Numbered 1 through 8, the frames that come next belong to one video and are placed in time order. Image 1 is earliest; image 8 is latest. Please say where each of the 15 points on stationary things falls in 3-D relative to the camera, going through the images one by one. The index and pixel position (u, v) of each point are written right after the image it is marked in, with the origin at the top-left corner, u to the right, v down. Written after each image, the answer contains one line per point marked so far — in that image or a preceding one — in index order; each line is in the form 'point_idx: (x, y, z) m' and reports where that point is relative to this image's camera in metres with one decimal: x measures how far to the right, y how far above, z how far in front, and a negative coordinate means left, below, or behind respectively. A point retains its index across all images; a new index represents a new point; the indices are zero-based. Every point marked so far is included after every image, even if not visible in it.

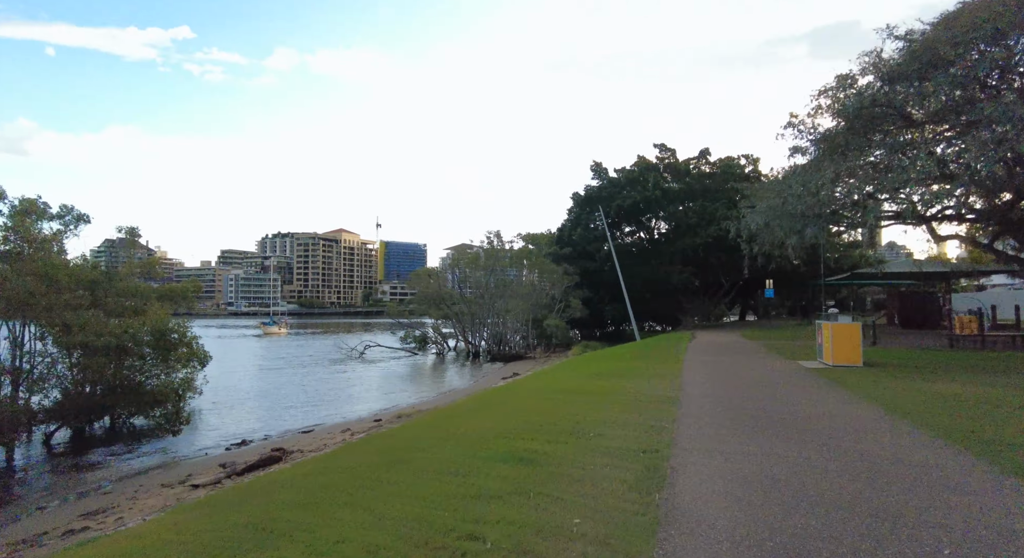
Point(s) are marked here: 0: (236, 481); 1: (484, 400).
0: (-7.6, -5.6, +16.8) m
1: (-0.7, -3.4, +17.0) m
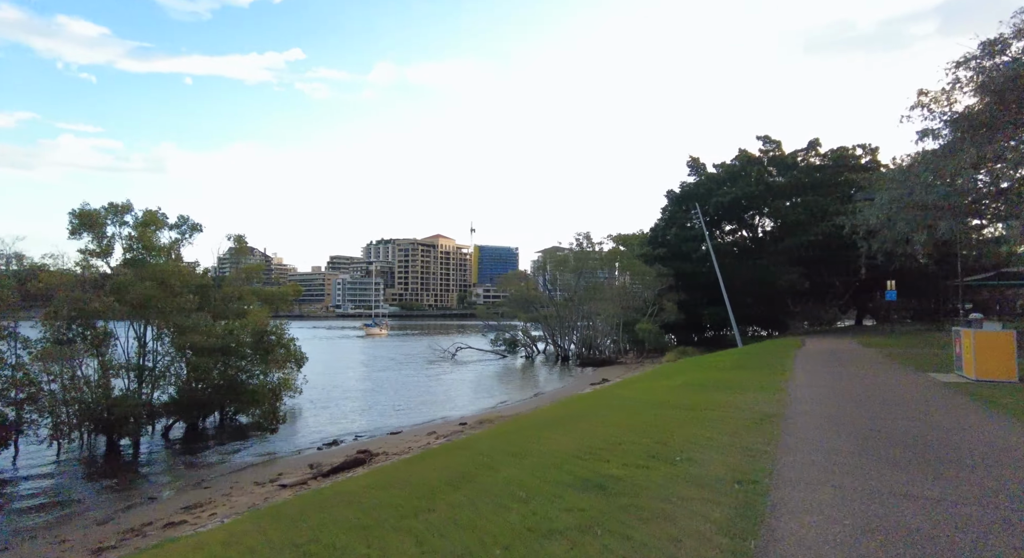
0: (-5.3, -5.7, +17.0) m
1: (+1.5, -3.5, +16.1) m
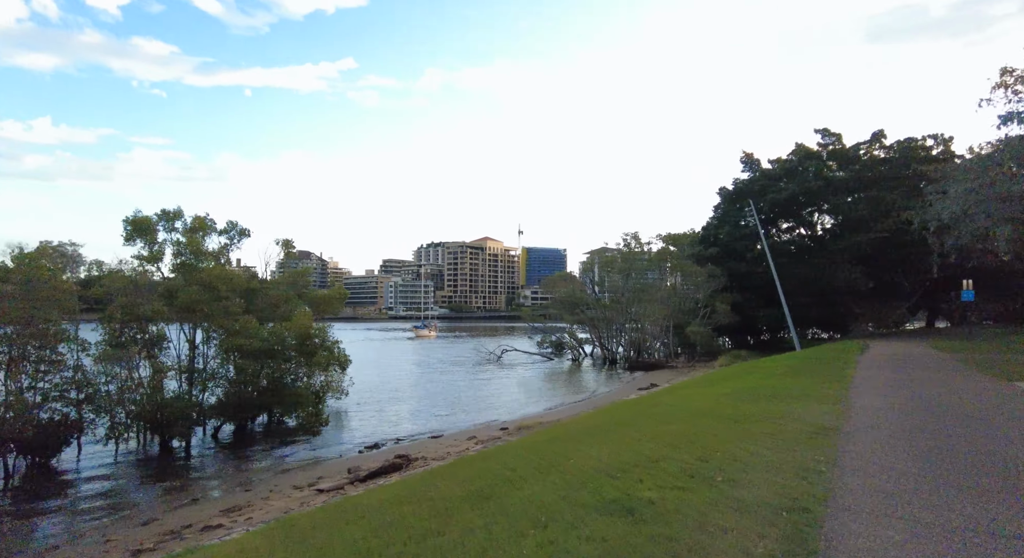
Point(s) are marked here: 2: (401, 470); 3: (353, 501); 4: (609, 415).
0: (-4.2, -5.7, +16.7) m
1: (+2.5, -3.5, +15.3) m
2: (-3.3, -5.7, +18.2) m
3: (-2.7, -3.7, +10.2) m
4: (+2.9, -4.1, +17.9) m
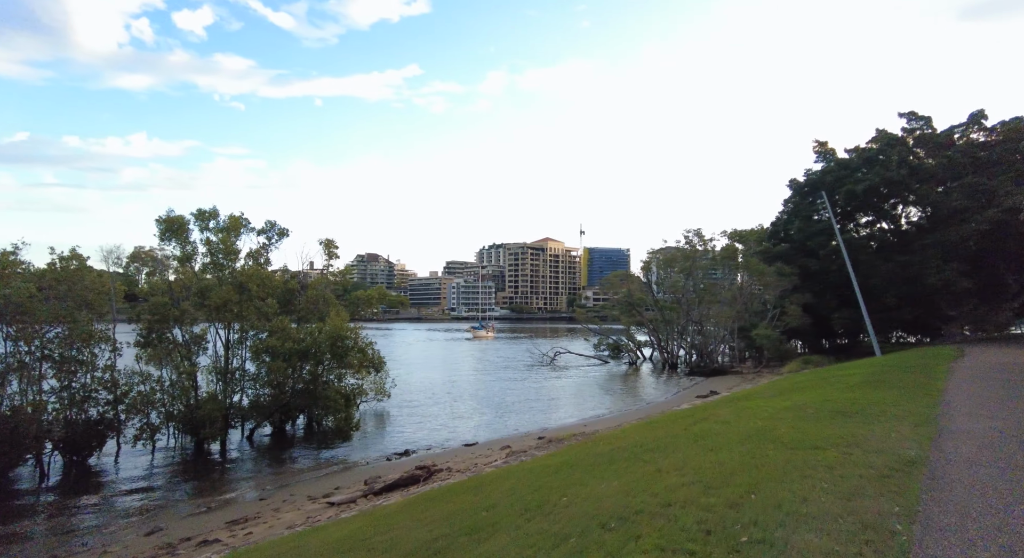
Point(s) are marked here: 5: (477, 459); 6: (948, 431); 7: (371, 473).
0: (-3.6, -5.6, +15.4) m
1: (+2.9, -3.4, +13.3) m
2: (-2.5, -5.6, +16.8) m
3: (-2.7, -3.6, +8.7) m
4: (+3.6, -4.0, +15.8) m
5: (-1.0, -5.7, +19.6) m
6: (+7.8, -2.7, +11.0) m
7: (-4.4, -6.1, +19.2) m
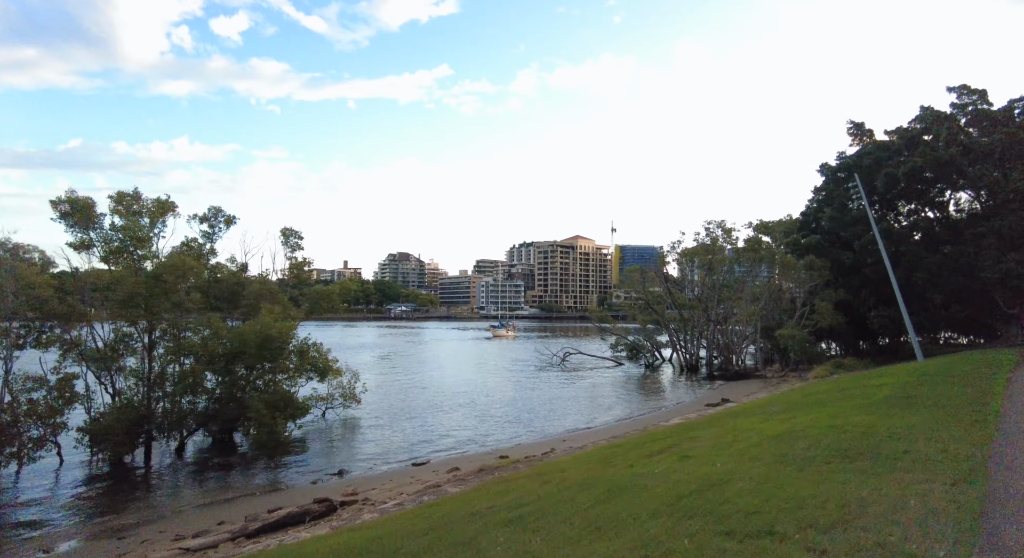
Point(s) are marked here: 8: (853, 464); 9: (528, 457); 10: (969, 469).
0: (-5.6, -5.3, +11.9) m
1: (+0.8, -3.1, +9.4) m
2: (-4.5, -5.3, +13.2) m
3: (-5.1, -3.3, +5.1) m
4: (+1.6, -3.6, +11.9) m
5: (-2.8, -5.4, +15.9) m
6: (+5.5, -2.4, +6.8) m
7: (-6.2, -5.8, +15.7) m
8: (+4.8, -2.5, +8.5) m
9: (+0.5, -5.2, +17.9) m
10: (+6.0, -2.5, +8.0) m
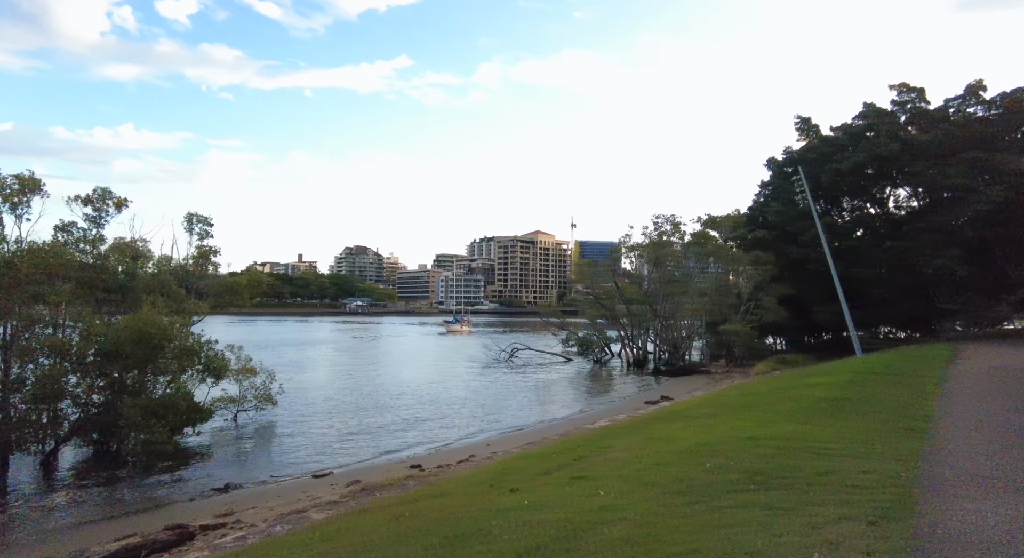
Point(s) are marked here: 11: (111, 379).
0: (-7.8, -5.1, +9.7) m
1: (-1.2, -2.9, +7.6) m
2: (-6.7, -5.1, +11.1) m
3: (-6.9, -3.1, +3.0) m
4: (-0.5, -3.4, +10.1) m
5: (-5.2, -5.2, +13.9) m
6: (+3.7, -2.3, +5.3) m
7: (-8.6, -5.5, +13.5) m
8: (+2.8, -2.4, +6.9) m
9: (-2.0, -5.0, +16.1) m
10: (+4.1, -2.3, +6.5) m
11: (-13.0, -3.3, +19.8) m
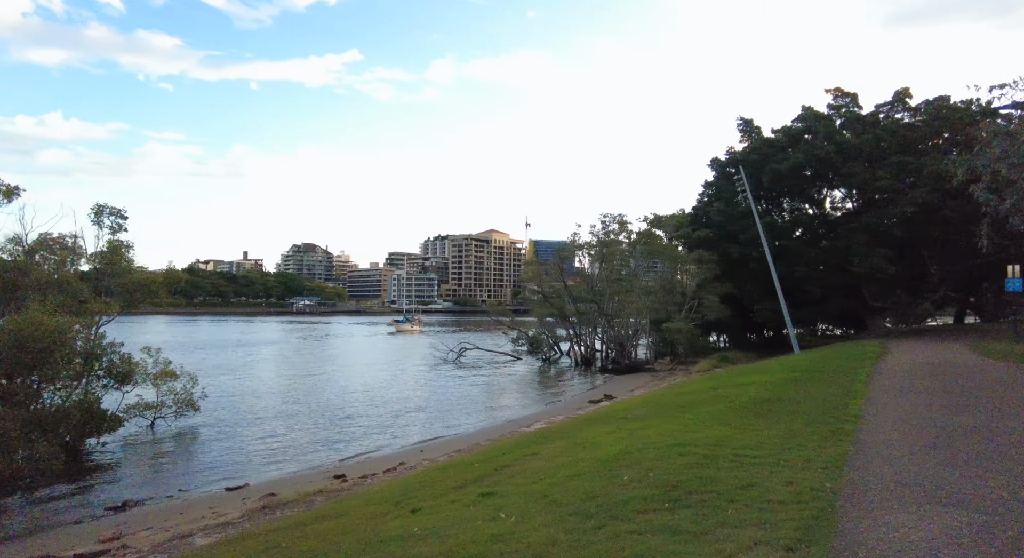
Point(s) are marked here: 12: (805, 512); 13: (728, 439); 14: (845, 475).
0: (-9.1, -5.1, +8.2) m
1: (-2.4, -2.9, +6.6) m
2: (-8.1, -5.0, +9.7) m
3: (-7.7, -3.1, +1.6) m
4: (-1.9, -3.4, +9.2) m
5: (-6.9, -5.1, +12.6) m
6: (+2.6, -2.2, +4.7) m
7: (-10.2, -5.5, +11.9) m
8: (+1.7, -2.4, +6.2) m
9: (-3.9, -4.9, +15.0) m
10: (+3.0, -2.3, +5.9) m
11: (-15.1, -3.2, +17.9) m
12: (+3.0, -2.3, +6.1) m
13: (+3.5, -2.5, +10.0) m
14: (+4.1, -2.4, +7.4) m
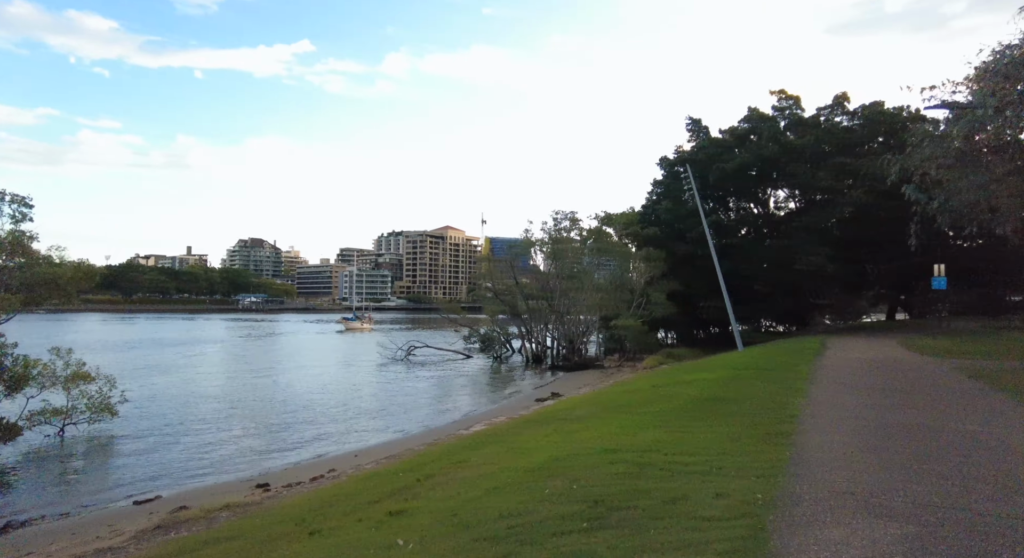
0: (-10.2, -5.0, +6.8) m
1: (-3.4, -2.8, +5.7) m
2: (-9.3, -4.9, +8.3) m
3: (-8.2, -3.0, +0.2) m
4: (-3.1, -3.3, +8.3) m
5: (-8.3, -5.0, +11.3) m
6: (+1.8, -2.2, +4.1) m
7: (-11.5, -5.4, +10.4) m
8: (+0.7, -2.3, +5.6) m
9: (-5.4, -4.8, +14.0) m
10: (+2.0, -2.3, +5.4) m
11: (-16.8, -3.0, +16.0) m
12: (+2.1, -2.3, +5.5) m
13: (+2.3, -2.5, +9.5) m
14: (+3.1, -2.4, +6.9) m
